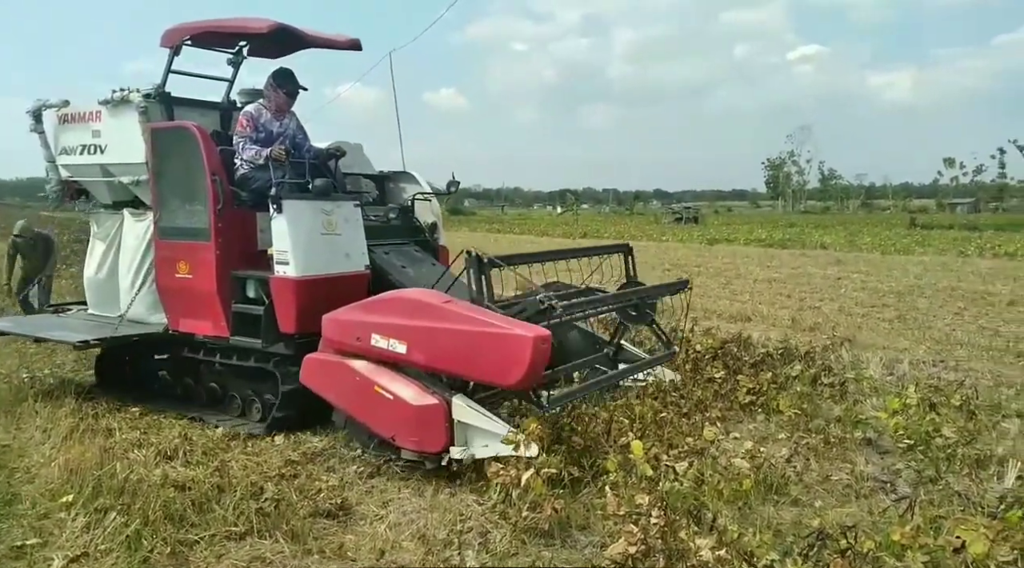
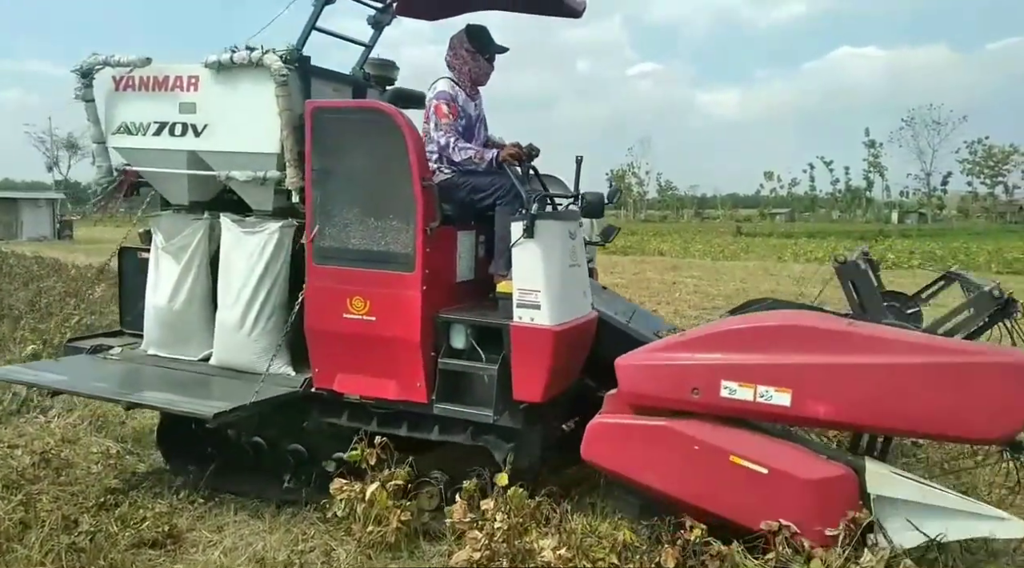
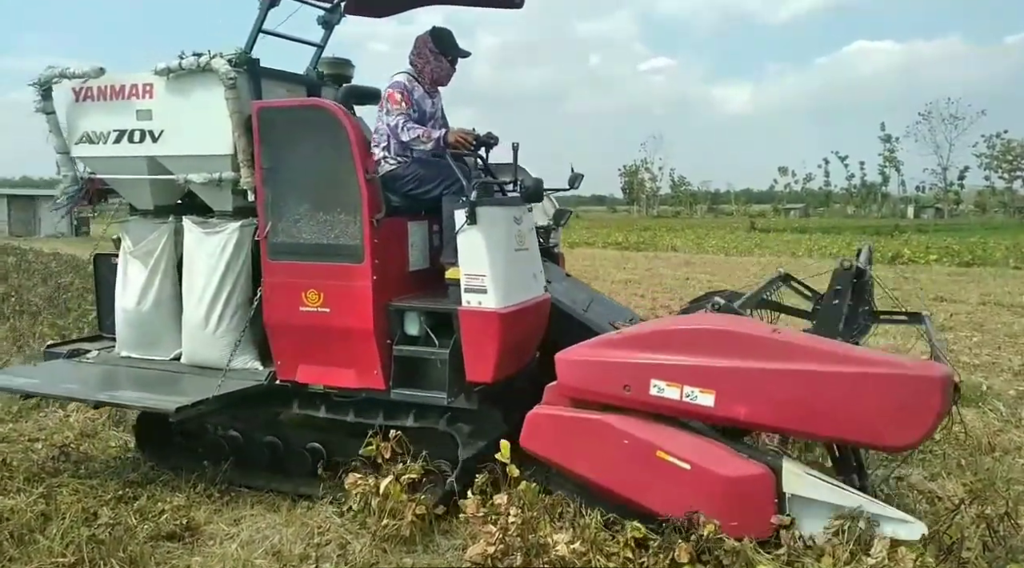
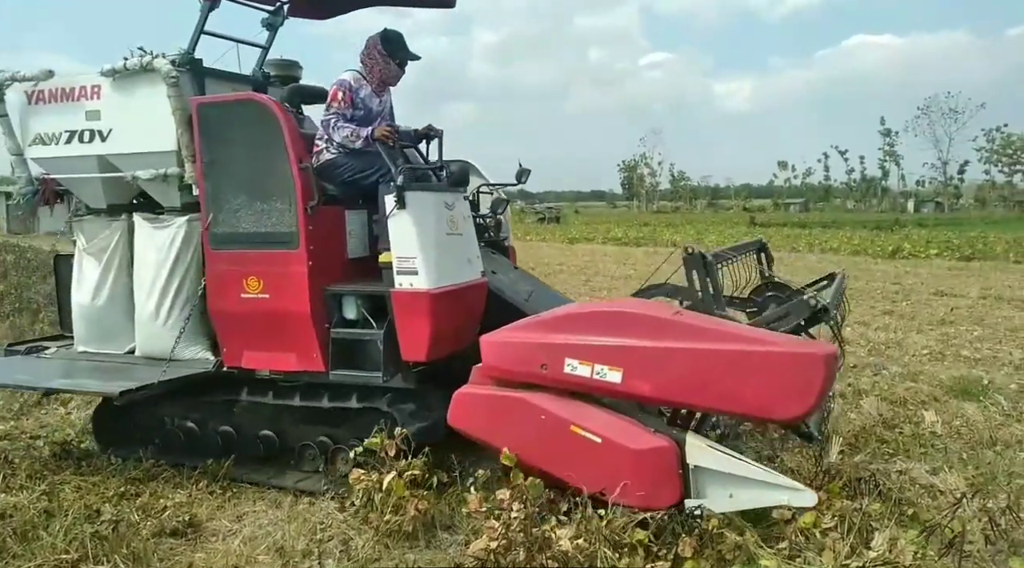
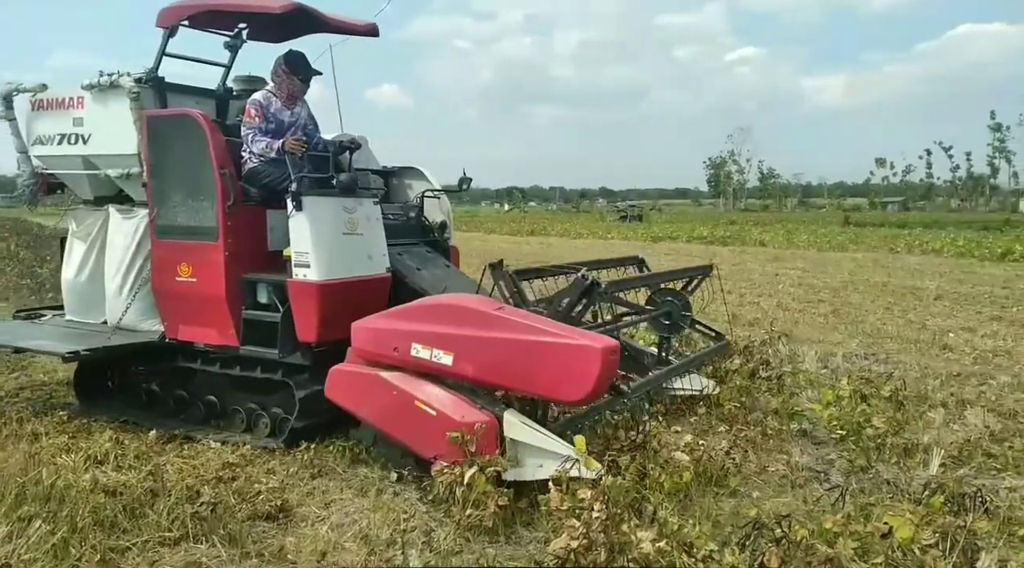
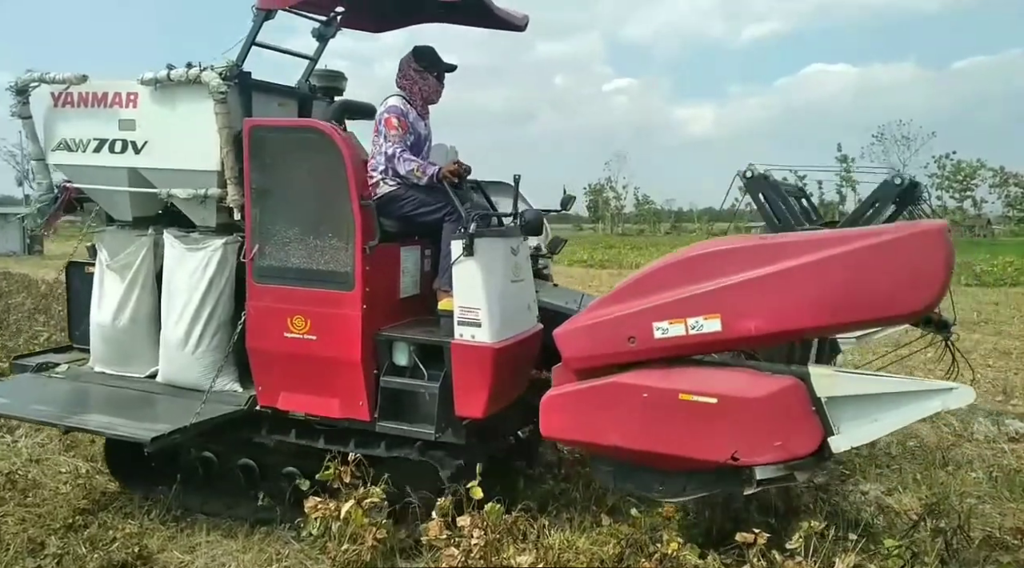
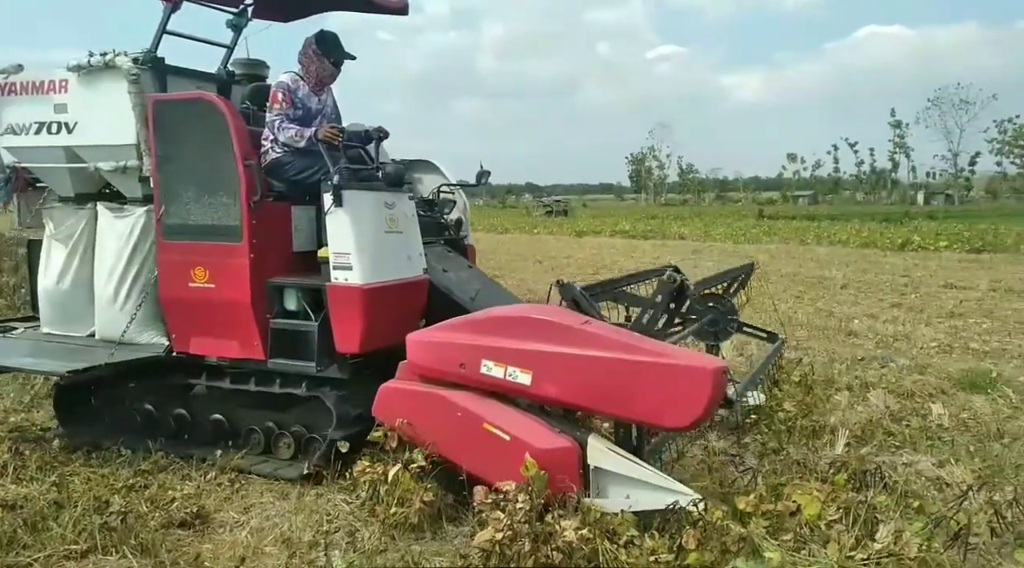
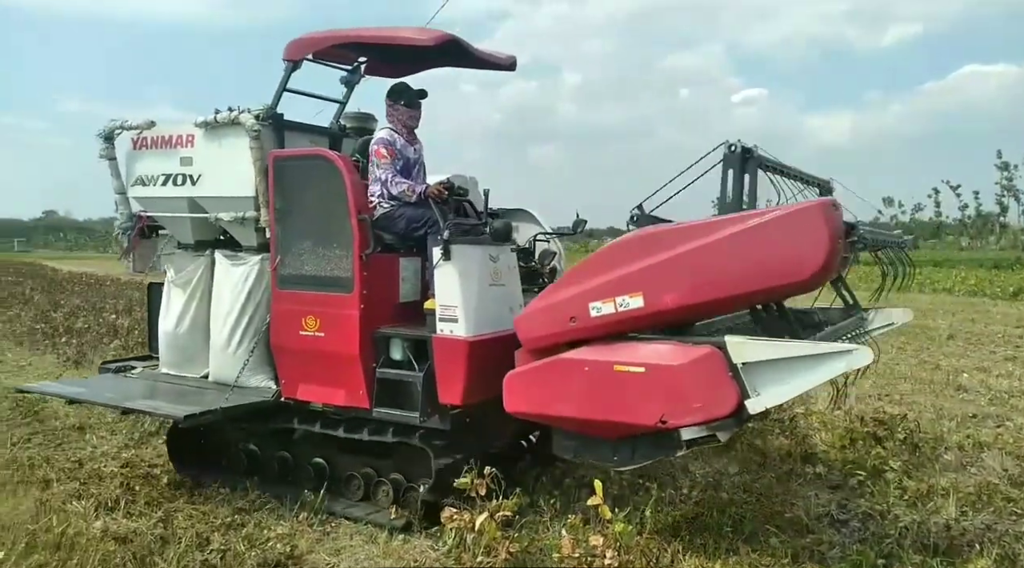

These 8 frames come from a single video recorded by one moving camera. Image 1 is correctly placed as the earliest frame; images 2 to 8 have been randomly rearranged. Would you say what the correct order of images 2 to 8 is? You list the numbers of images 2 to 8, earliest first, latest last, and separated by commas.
5, 7, 4, 3, 2, 6, 8
